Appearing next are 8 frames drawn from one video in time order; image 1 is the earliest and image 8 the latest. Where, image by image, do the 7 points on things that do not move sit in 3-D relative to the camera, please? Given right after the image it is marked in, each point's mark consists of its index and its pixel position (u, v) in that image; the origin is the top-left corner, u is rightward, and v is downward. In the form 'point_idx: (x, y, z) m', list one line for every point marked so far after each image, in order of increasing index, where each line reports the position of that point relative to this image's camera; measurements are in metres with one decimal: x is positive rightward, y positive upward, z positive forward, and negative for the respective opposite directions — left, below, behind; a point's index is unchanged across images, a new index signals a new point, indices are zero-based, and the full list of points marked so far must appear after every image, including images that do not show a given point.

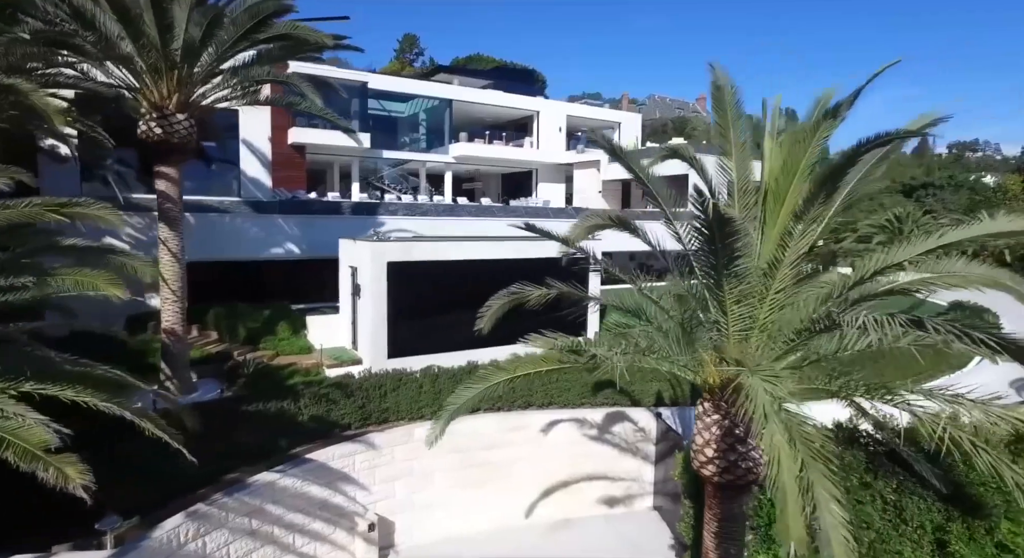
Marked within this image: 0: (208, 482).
0: (-4.1, -2.8, +8.1) m
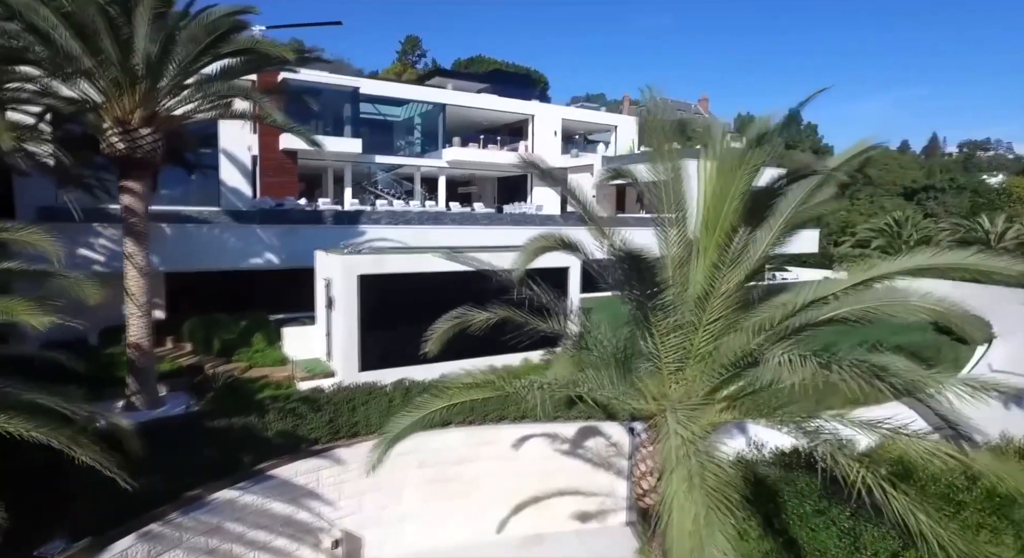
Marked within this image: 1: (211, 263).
0: (-4.7, -3.0, +8.1) m
1: (-6.9, +0.4, +13.6) m
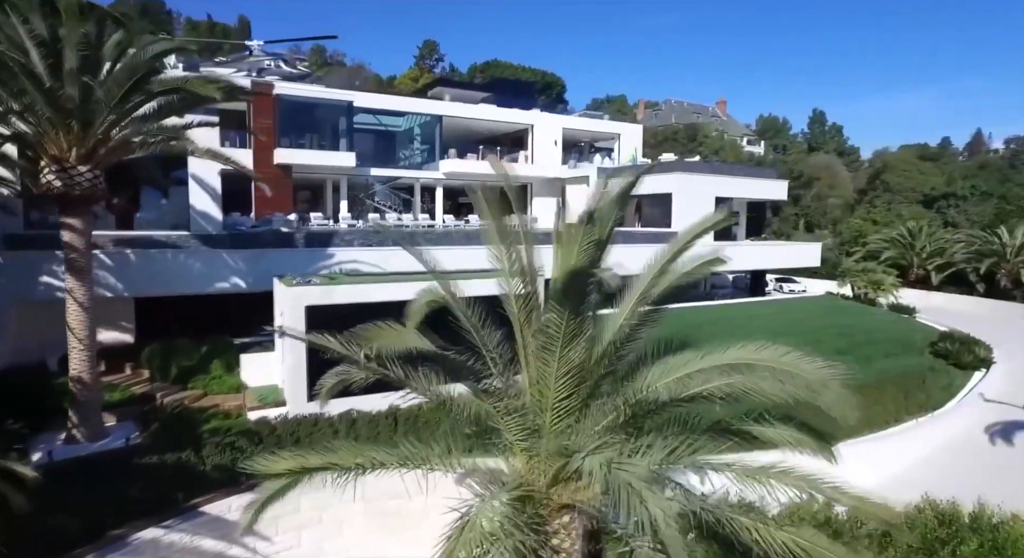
0: (-5.9, -3.6, +8.1) m
1: (-7.8, -0.2, +13.8) m
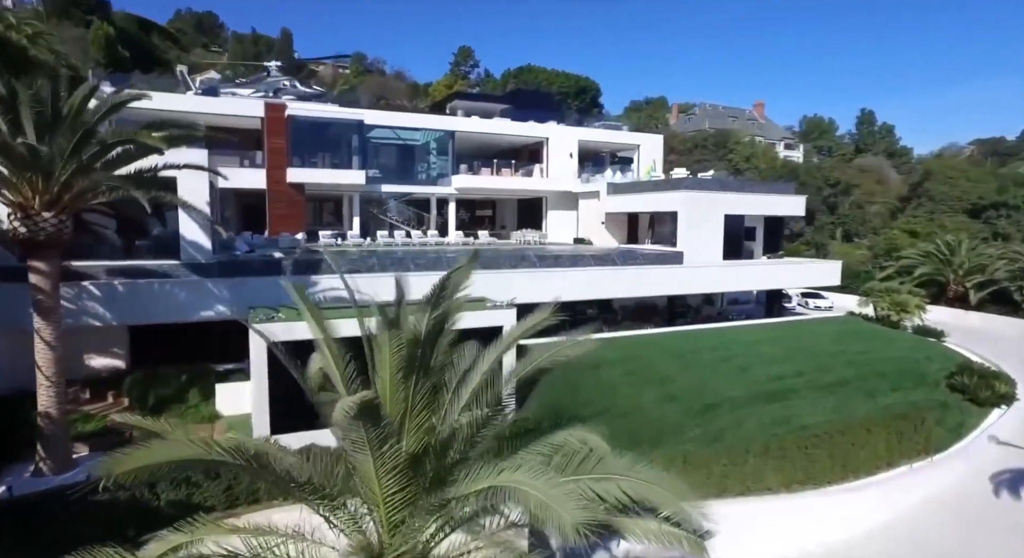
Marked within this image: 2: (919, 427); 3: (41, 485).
0: (-7.0, -4.3, +8.5) m
1: (-8.5, -0.9, +14.3) m
2: (+10.0, -3.7, +14.6) m
3: (-8.1, -3.5, +10.3) m
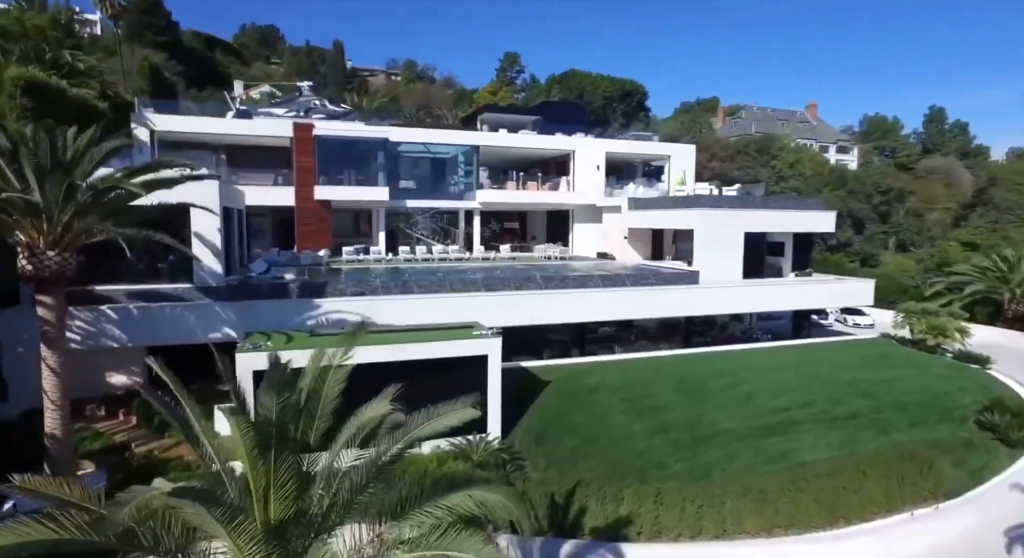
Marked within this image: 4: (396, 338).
0: (-7.8, -4.9, +9.3) m
1: (-8.7, -1.5, +15.3) m
2: (+9.7, -4.4, +13.7) m
3: (-8.8, -4.1, +11.2) m
4: (-2.8, -1.4, +14.2) m
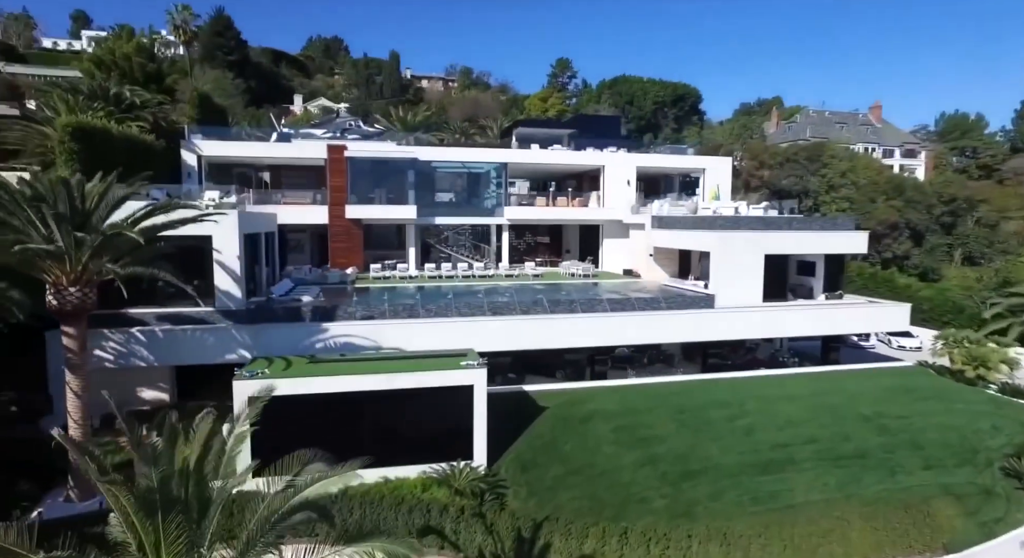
0: (-8.7, -5.7, +10.6) m
1: (-8.9, -2.2, +16.6) m
2: (+9.2, -5.3, +13.1) m
3: (-9.4, -4.8, +12.6) m
4: (-3.1, -2.2, +14.9) m
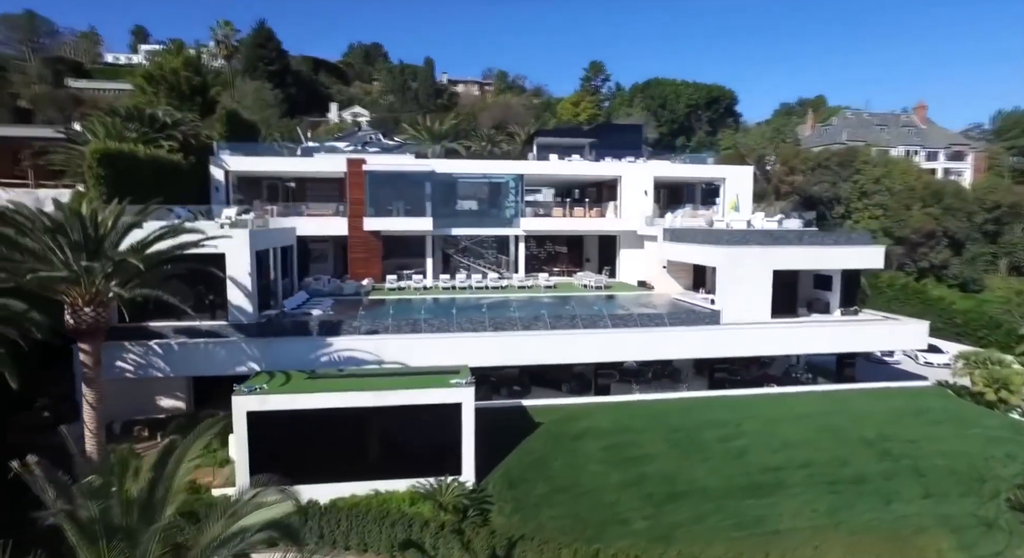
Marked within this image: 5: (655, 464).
0: (-9.3, -6.2, +11.6) m
1: (-9.0, -2.7, +17.6) m
2: (+8.7, -5.9, +12.8) m
3: (-9.9, -5.3, +13.6) m
4: (-3.4, -2.7, +15.5) m
5: (+3.8, -4.9, +15.6) m
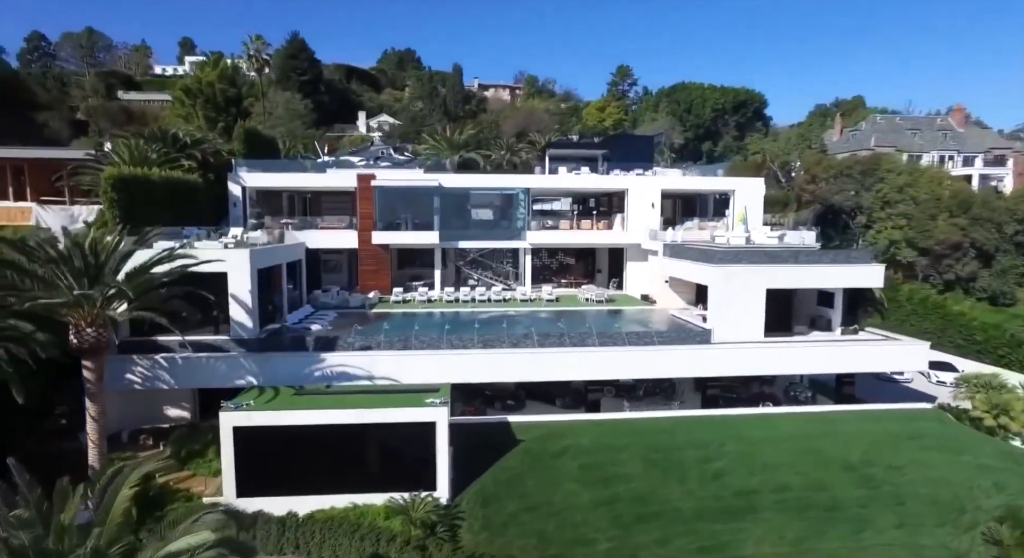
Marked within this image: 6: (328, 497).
0: (-10.2, -6.7, +12.7) m
1: (-9.5, -3.3, +18.7) m
2: (+7.8, -6.6, +12.7) m
3: (-10.7, -5.9, +14.8) m
4: (-4.1, -3.3, +16.2) m
5: (+3.1, -5.5, +15.8) m
6: (-4.7, -5.6, +15.3) m
